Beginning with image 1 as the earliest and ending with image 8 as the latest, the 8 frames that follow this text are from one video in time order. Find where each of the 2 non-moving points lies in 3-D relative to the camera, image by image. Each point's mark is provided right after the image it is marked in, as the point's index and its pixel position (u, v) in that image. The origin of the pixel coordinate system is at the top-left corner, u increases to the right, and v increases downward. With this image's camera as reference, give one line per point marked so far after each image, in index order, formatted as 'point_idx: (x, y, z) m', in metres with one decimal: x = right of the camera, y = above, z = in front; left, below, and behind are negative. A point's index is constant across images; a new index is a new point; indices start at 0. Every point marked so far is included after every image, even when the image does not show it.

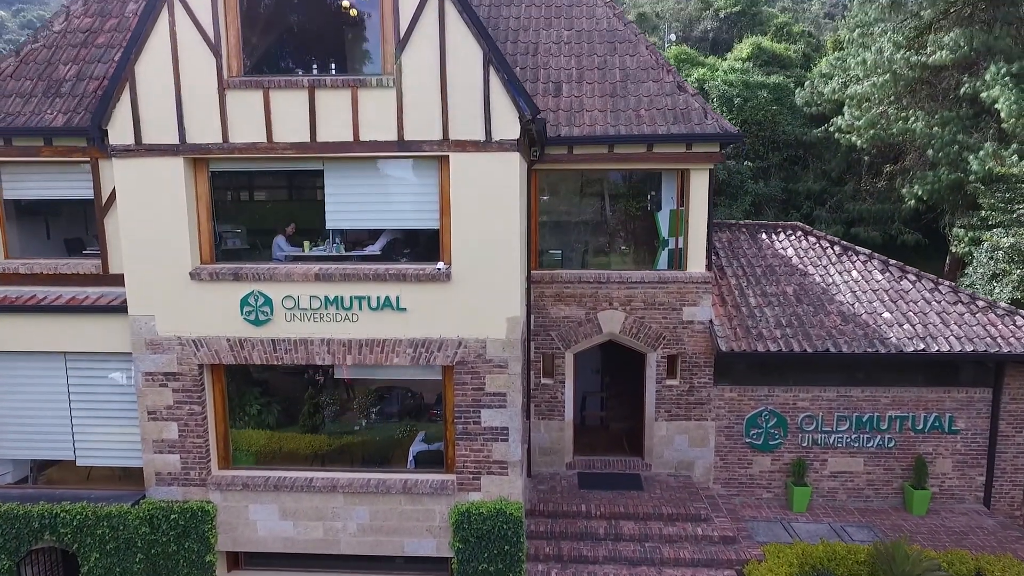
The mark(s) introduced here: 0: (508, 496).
0: (-0.1, -3.0, +9.2) m
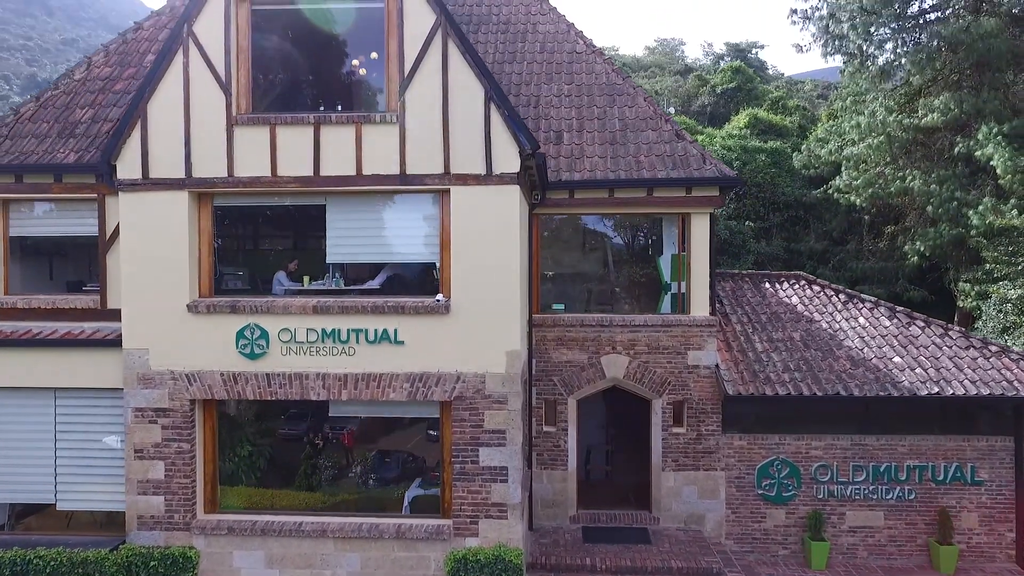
0: (-0.1, -3.5, +8.7) m
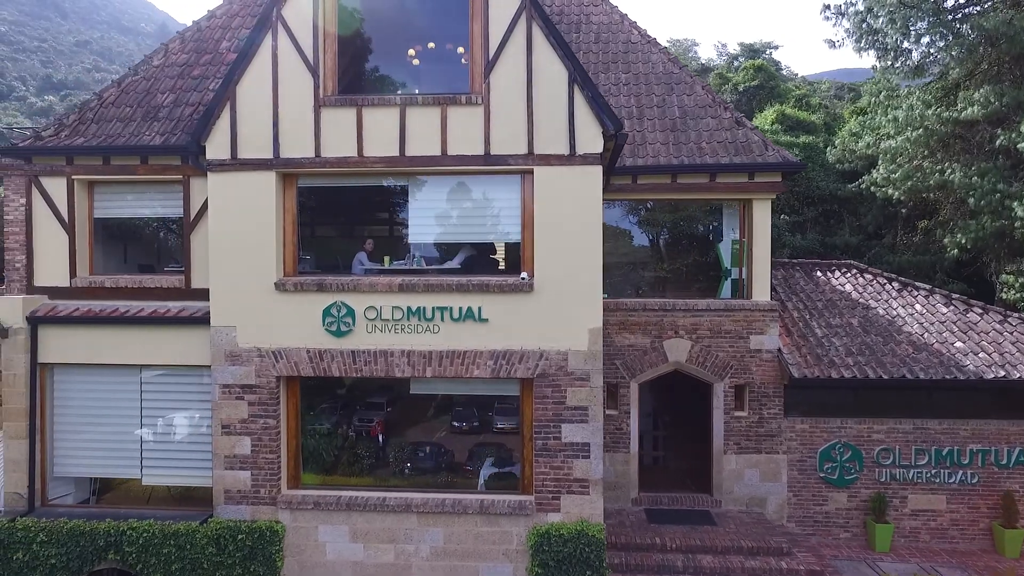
0: (+1.1, -3.2, +8.8) m
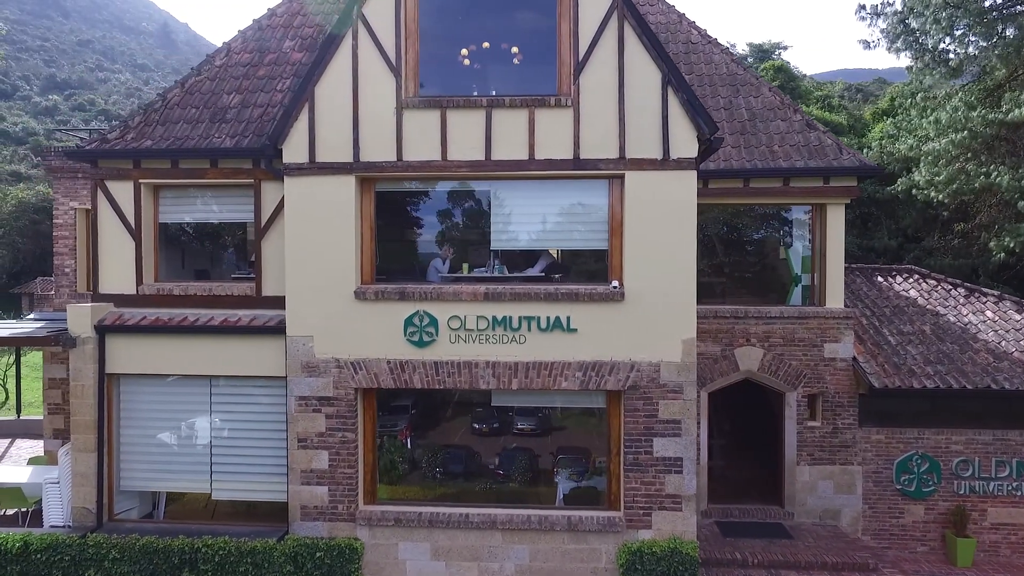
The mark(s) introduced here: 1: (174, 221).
0: (+2.3, -3.3, +8.5) m
1: (-5.2, +1.0, +9.7) m
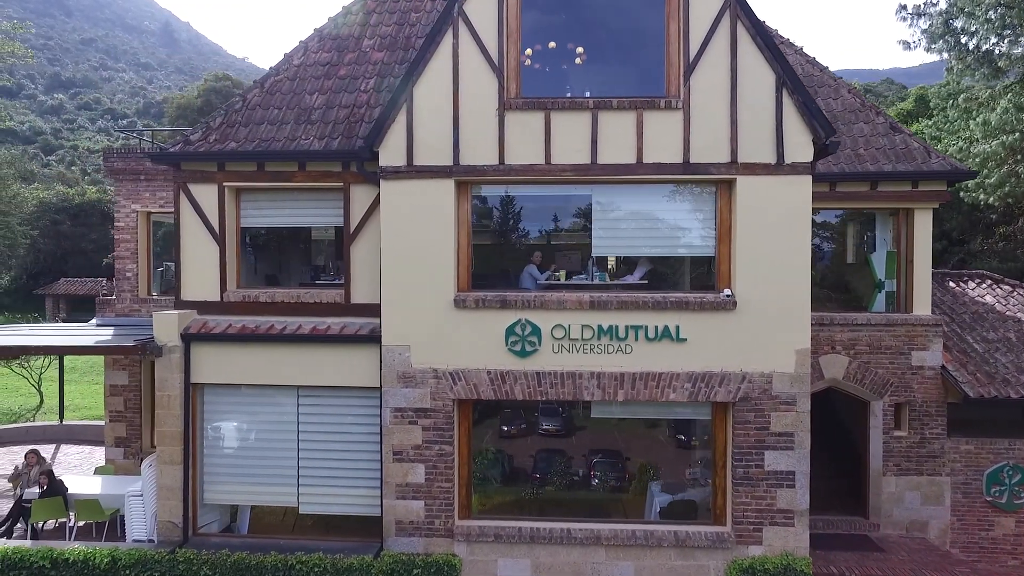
0: (+3.7, -3.4, +8.2) m
1: (-3.8, +0.9, +9.4) m
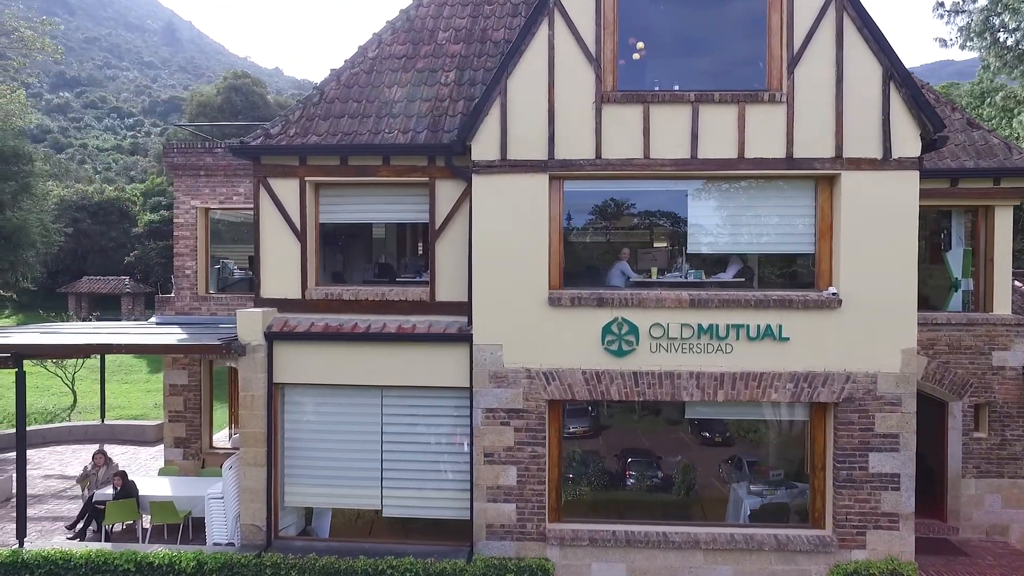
0: (+4.9, -3.4, +8.0) m
1: (-2.6, +1.0, +9.2) m
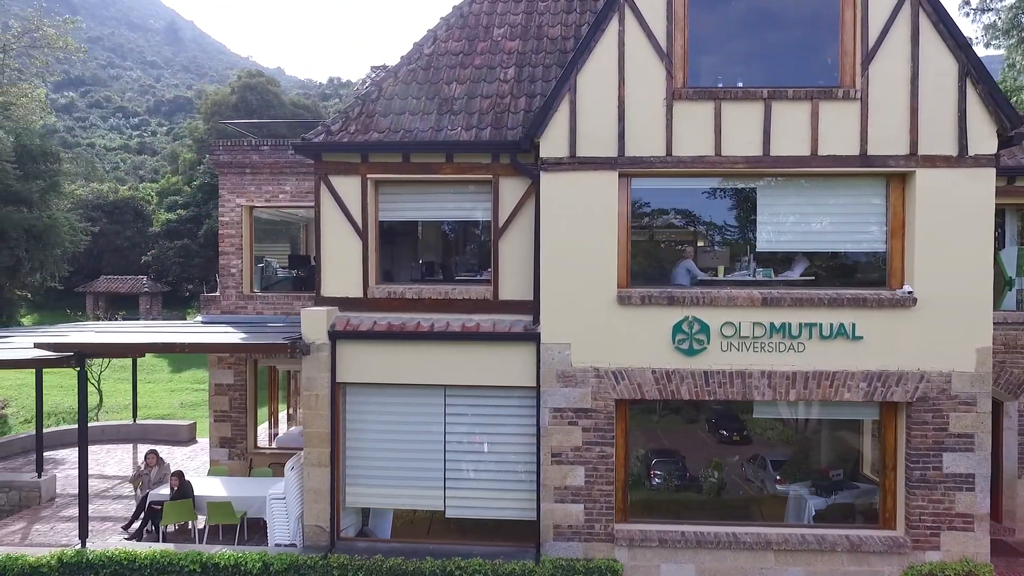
0: (+5.8, -3.4, +7.9) m
1: (-1.7, +1.0, +9.1) m
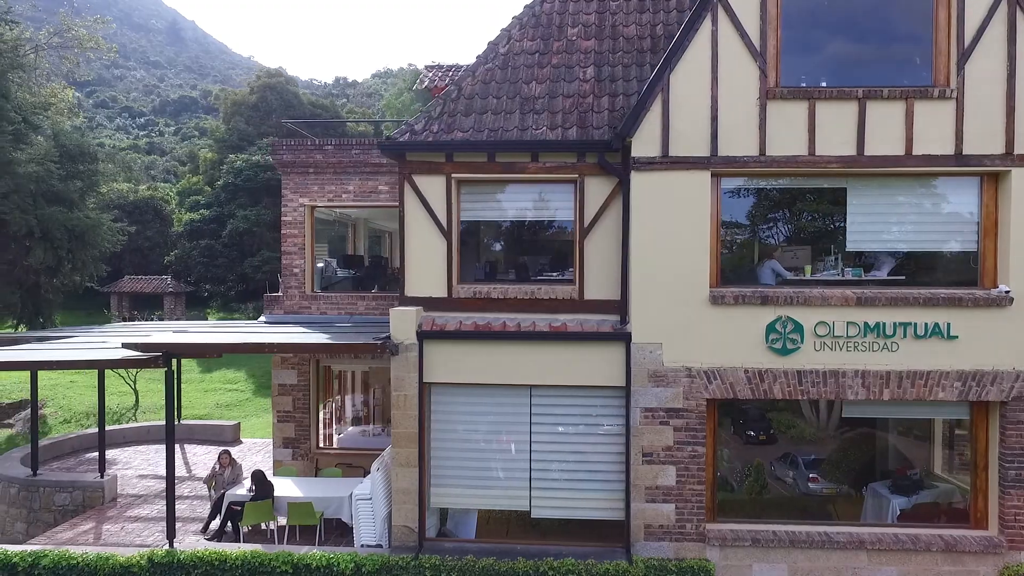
0: (+7.0, -3.4, +7.9) m
1: (-0.5, +1.0, +9.1) m
